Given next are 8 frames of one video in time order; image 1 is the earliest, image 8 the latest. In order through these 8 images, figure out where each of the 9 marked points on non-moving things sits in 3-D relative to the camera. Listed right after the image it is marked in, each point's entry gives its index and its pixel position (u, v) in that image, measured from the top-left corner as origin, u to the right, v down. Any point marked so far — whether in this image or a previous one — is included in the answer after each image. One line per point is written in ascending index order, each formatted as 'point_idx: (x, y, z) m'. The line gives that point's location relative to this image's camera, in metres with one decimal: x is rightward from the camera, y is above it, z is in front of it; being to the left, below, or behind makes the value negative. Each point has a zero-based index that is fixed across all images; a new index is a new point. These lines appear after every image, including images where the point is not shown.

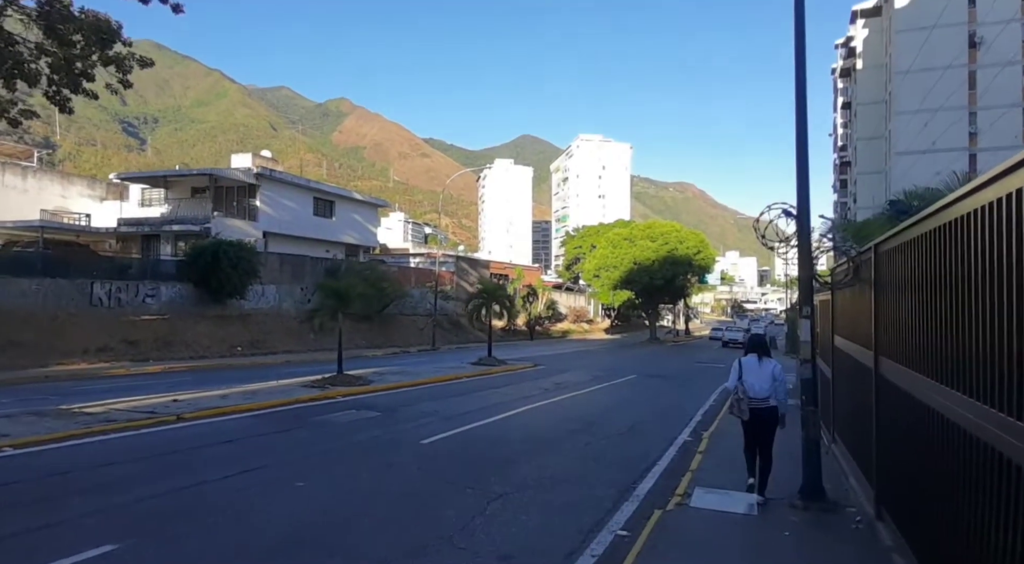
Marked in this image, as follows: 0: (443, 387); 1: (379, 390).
0: (-2.1, -3.1, +17.8) m
1: (-3.5, -2.8, +15.8) m
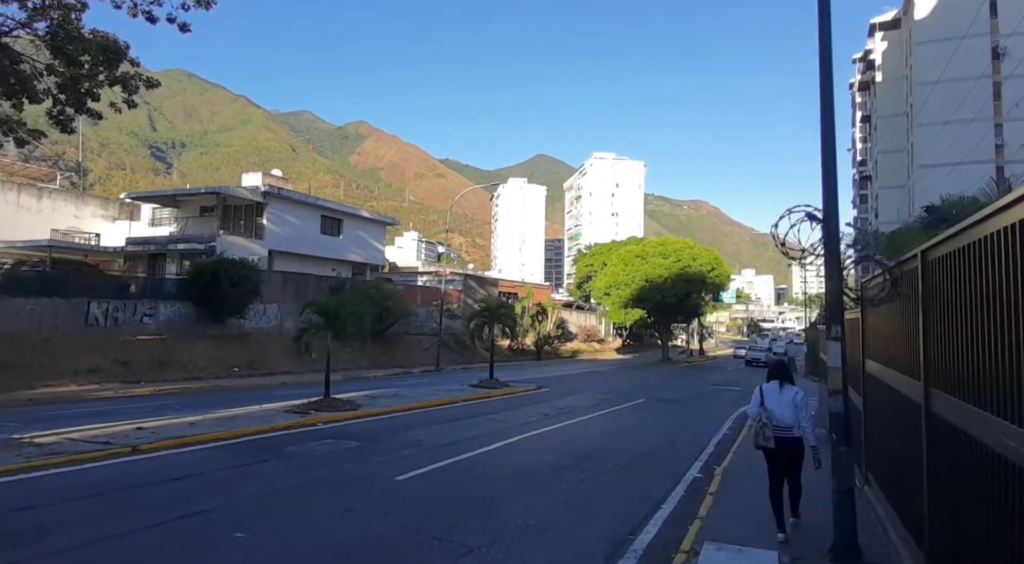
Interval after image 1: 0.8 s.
0: (-2.1, -3.6, +16.7) m
1: (-3.6, -3.3, +14.8) m
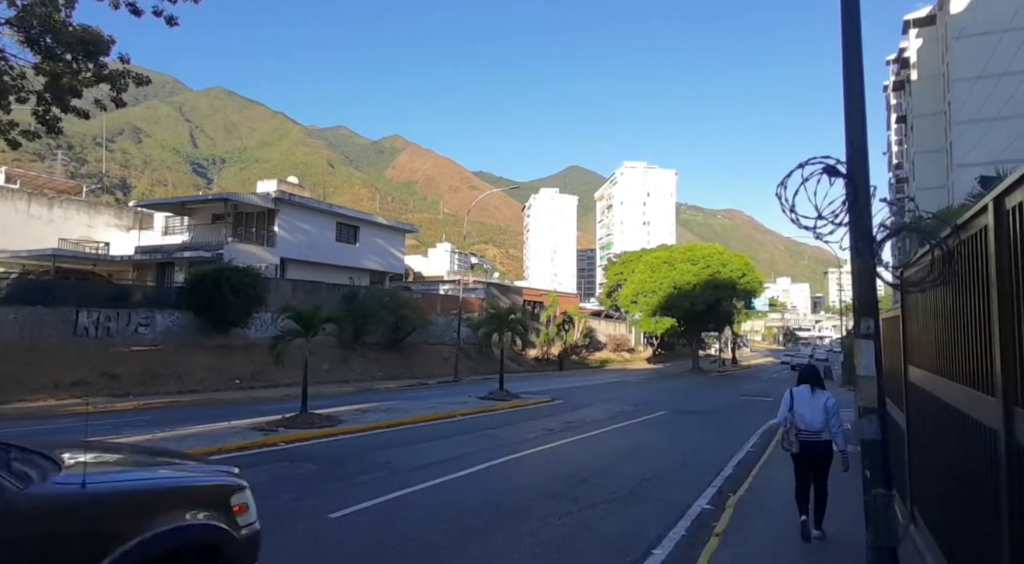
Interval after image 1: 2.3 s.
0: (-2.1, -3.6, +15.1) m
1: (-3.7, -3.3, +13.2) m
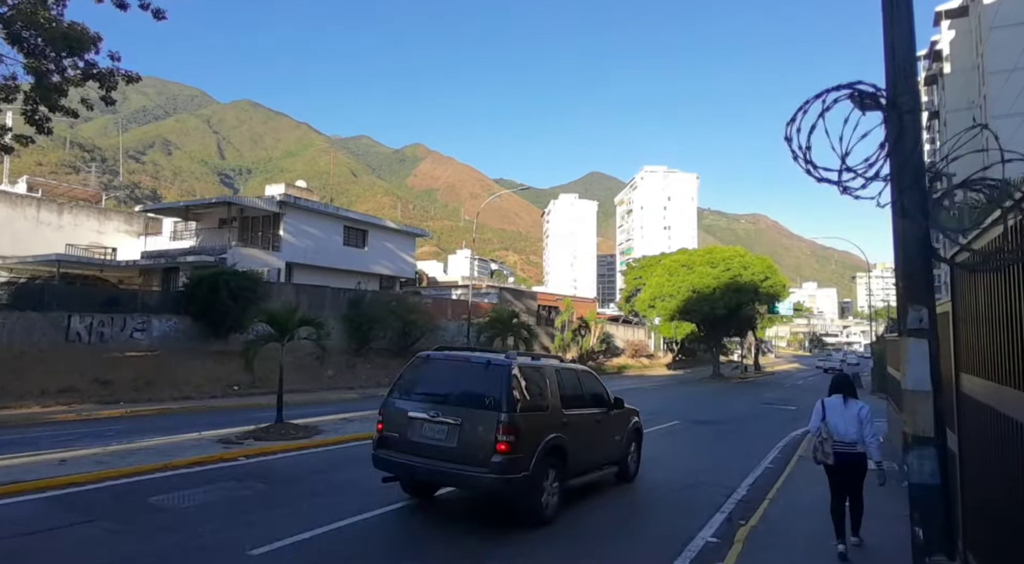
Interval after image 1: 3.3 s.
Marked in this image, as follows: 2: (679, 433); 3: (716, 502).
0: (-2.3, -3.6, +14.0) m
1: (-3.9, -3.3, +12.2) m
2: (+5.0, -4.5, +18.2) m
3: (+3.2, -3.4, +9.5) m
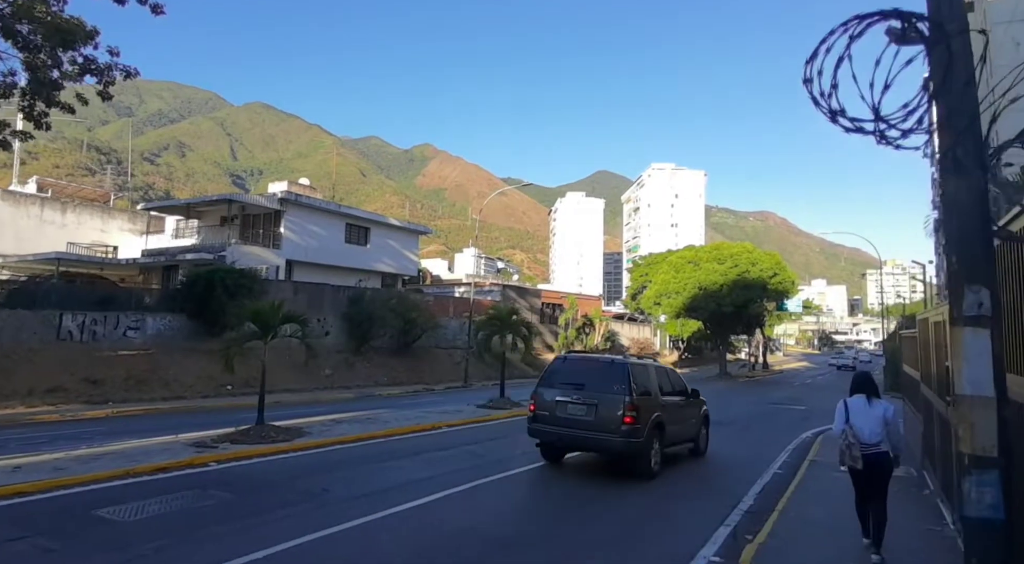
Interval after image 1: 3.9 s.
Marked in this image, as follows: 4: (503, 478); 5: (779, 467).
0: (-2.4, -3.6, +13.4) m
1: (-4.1, -3.2, +11.6) m
2: (+4.9, -4.4, +17.5) m
3: (+3.0, -3.4, +8.9) m
4: (-0.2, -3.4, +10.5) m
5: (+5.9, -4.0, +13.4) m
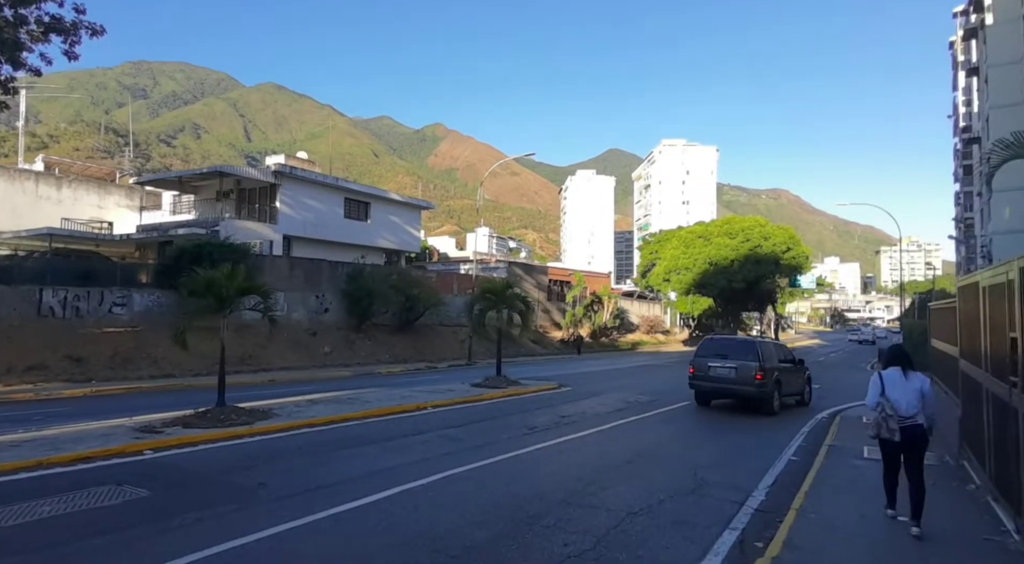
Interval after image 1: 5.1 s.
0: (-2.7, -2.9, +12.4) m
1: (-4.4, -2.6, +10.6) m
2: (+4.7, -3.6, +16.4) m
3: (+2.7, -2.9, +7.7) m
4: (-0.5, -2.9, +9.4) m
5: (+5.7, -3.4, +12.2) m
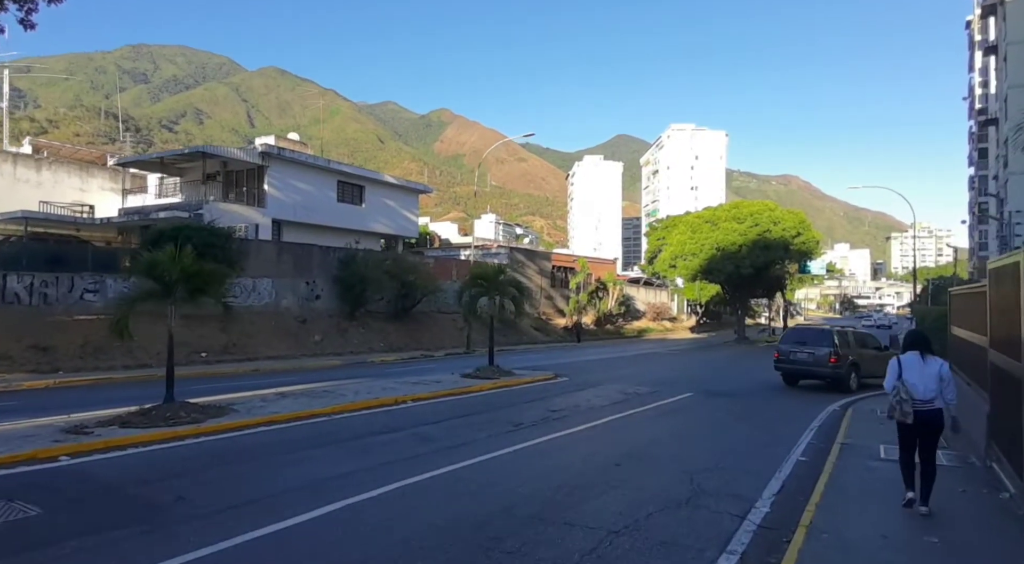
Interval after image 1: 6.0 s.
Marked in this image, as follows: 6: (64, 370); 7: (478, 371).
0: (-3.0, -2.6, +11.2) m
1: (-4.7, -2.4, +9.5) m
2: (+4.4, -3.2, +15.2) m
3: (+2.3, -2.6, +6.6) m
4: (-0.9, -2.6, +8.3) m
5: (+5.4, -3.1, +11.0) m
6: (-14.1, -2.8, +19.1) m
7: (-1.1, -2.9, +19.8) m
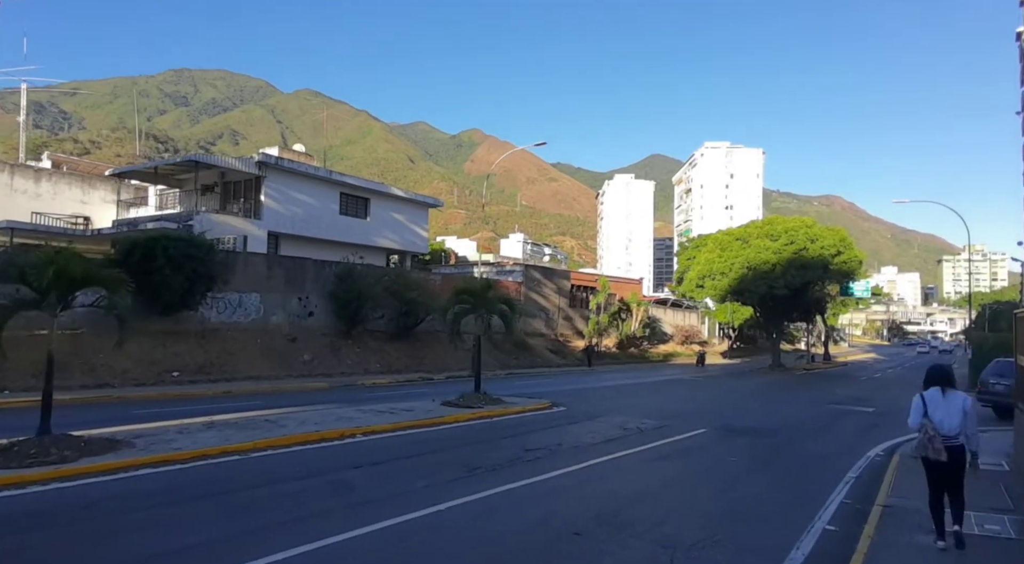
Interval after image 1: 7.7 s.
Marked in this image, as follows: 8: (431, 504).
0: (-3.8, -2.8, +9.2) m
1: (-5.6, -2.4, +7.6) m
2: (+3.8, -3.5, +12.8) m
3: (+1.3, -2.7, +4.3) m
4: (-1.8, -2.7, +6.2) m
5: (+4.6, -3.3, +8.6) m
6: (-14.4, -3.1, +17.7) m
7: (-1.4, -3.4, +17.7) m
8: (-1.0, -2.9, +7.9) m
